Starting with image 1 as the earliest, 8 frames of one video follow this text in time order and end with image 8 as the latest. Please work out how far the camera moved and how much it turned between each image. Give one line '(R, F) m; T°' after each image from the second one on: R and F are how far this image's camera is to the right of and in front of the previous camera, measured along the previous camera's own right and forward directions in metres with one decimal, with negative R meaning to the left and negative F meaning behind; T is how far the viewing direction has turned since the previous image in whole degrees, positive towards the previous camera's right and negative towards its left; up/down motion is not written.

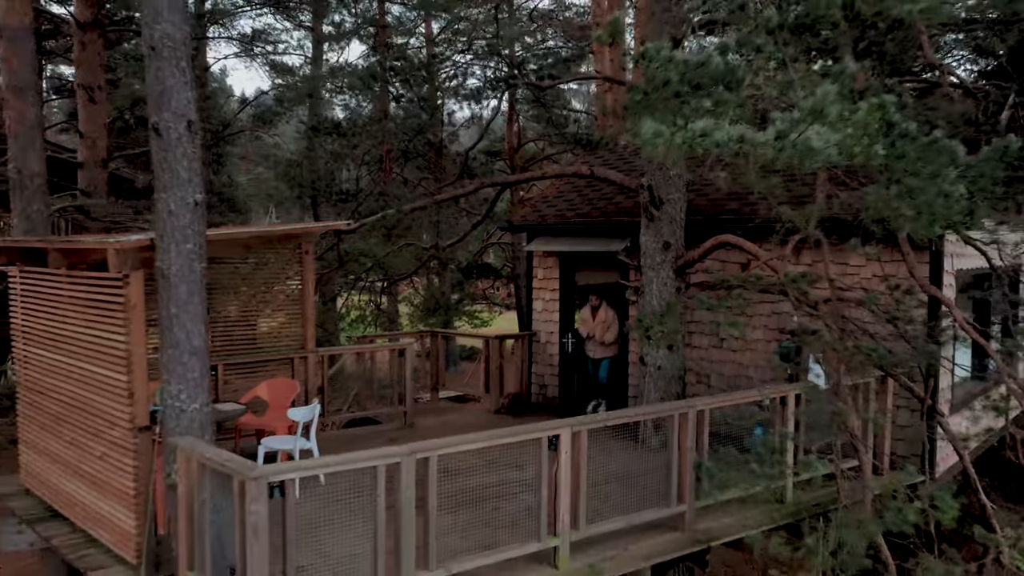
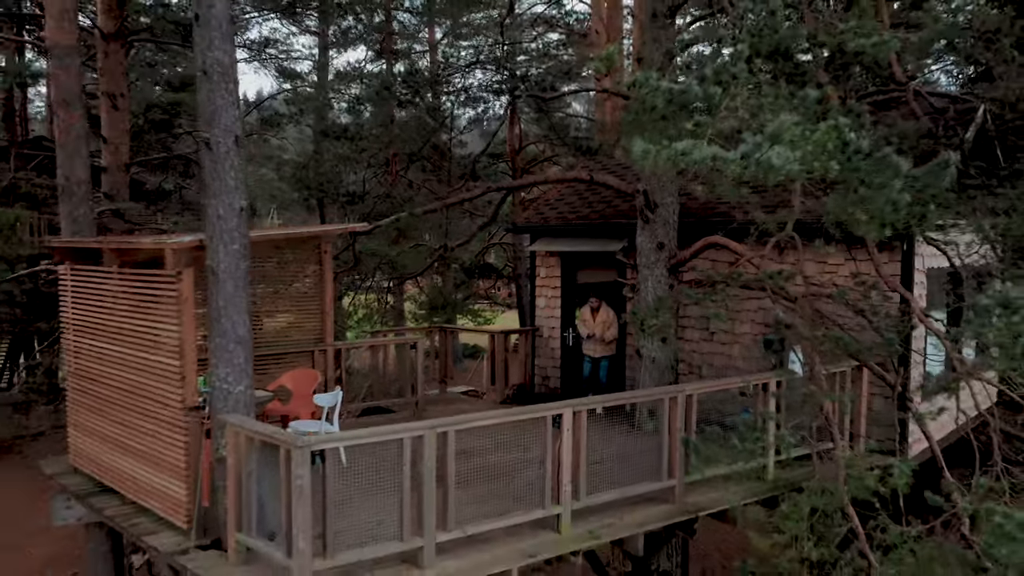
(-0.1, -0.5) m; 0°
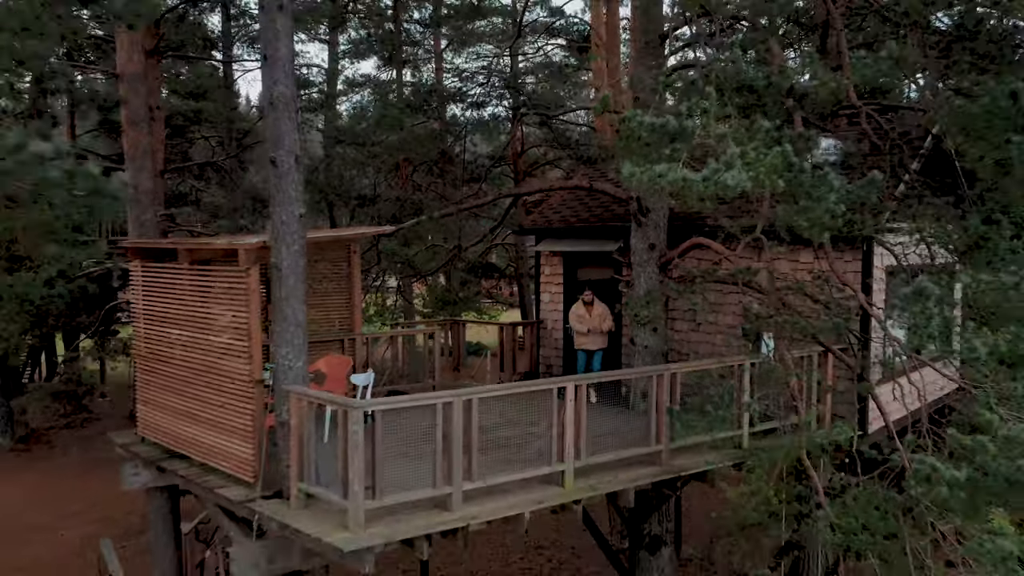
(-0.1, -0.8) m; 0°
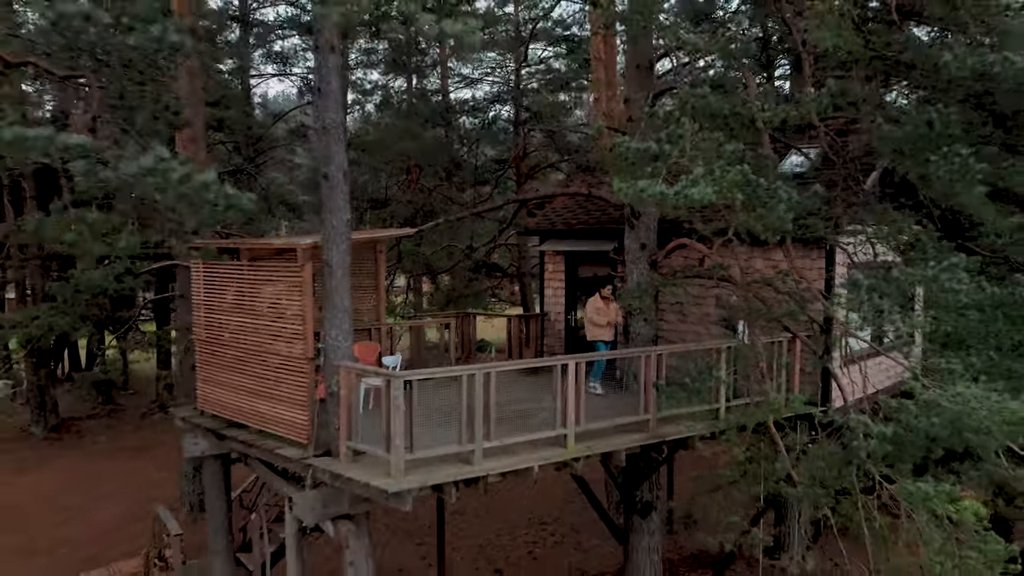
(-0.1, -1.0) m; 0°
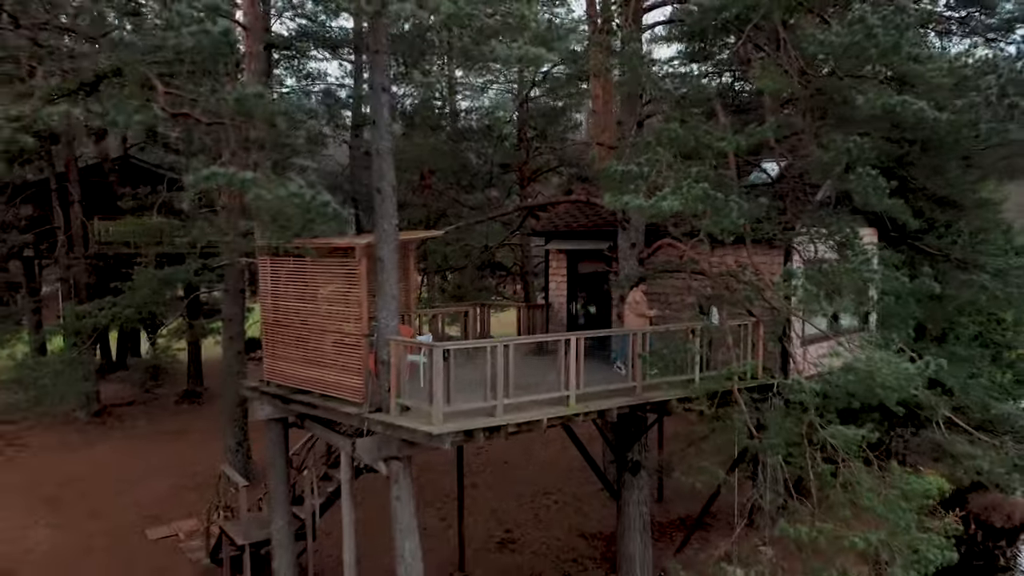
(-0.2, -1.5) m; 0°
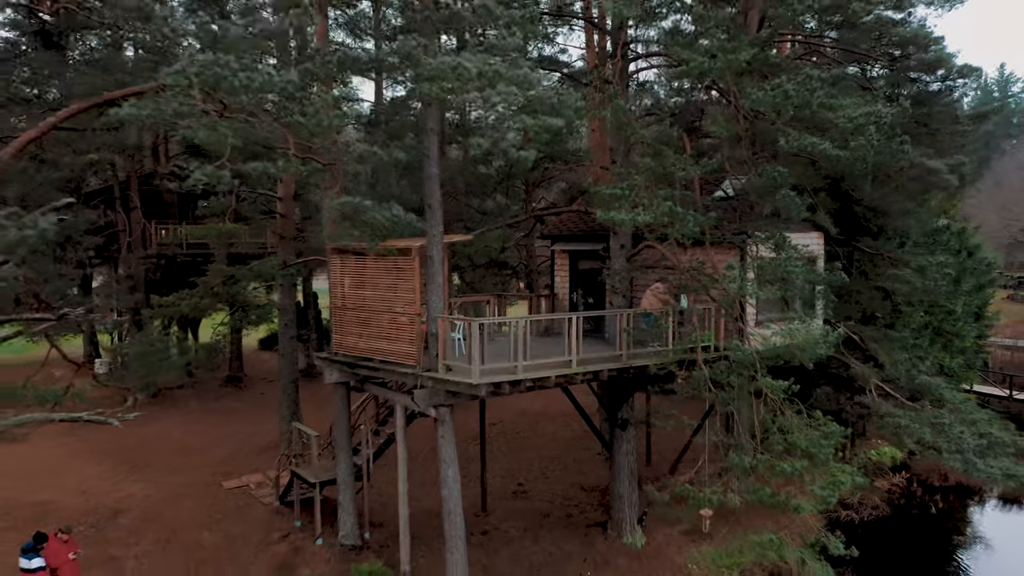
(-0.3, -2.5) m; 0°
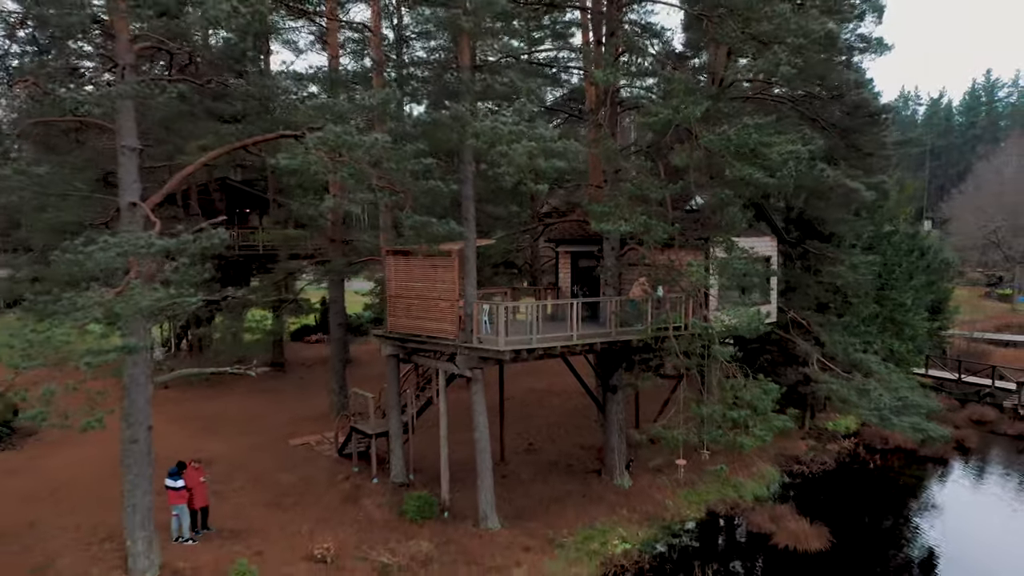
(-0.4, -3.2) m; 0°
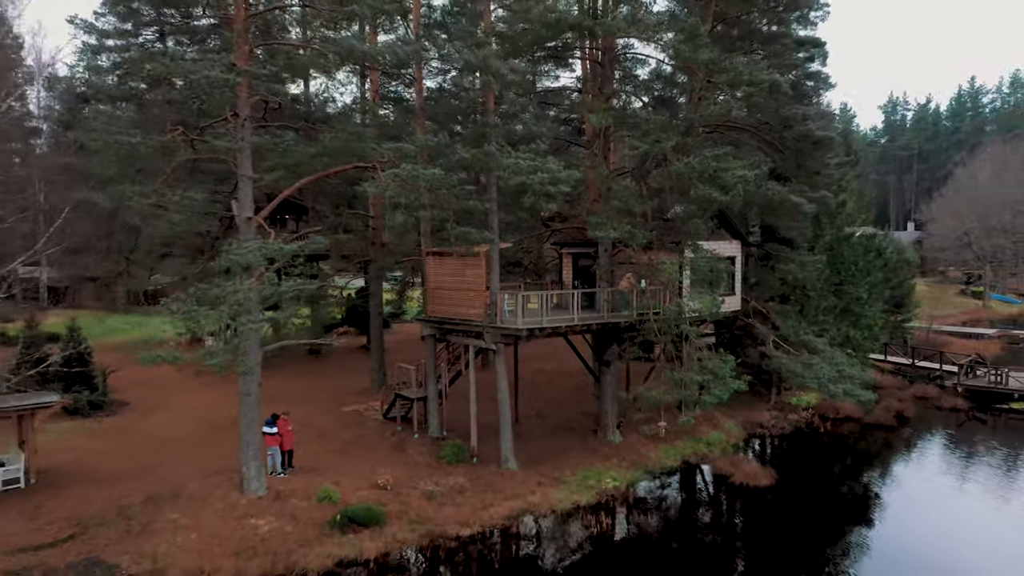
(-0.5, -3.8) m; 0°
